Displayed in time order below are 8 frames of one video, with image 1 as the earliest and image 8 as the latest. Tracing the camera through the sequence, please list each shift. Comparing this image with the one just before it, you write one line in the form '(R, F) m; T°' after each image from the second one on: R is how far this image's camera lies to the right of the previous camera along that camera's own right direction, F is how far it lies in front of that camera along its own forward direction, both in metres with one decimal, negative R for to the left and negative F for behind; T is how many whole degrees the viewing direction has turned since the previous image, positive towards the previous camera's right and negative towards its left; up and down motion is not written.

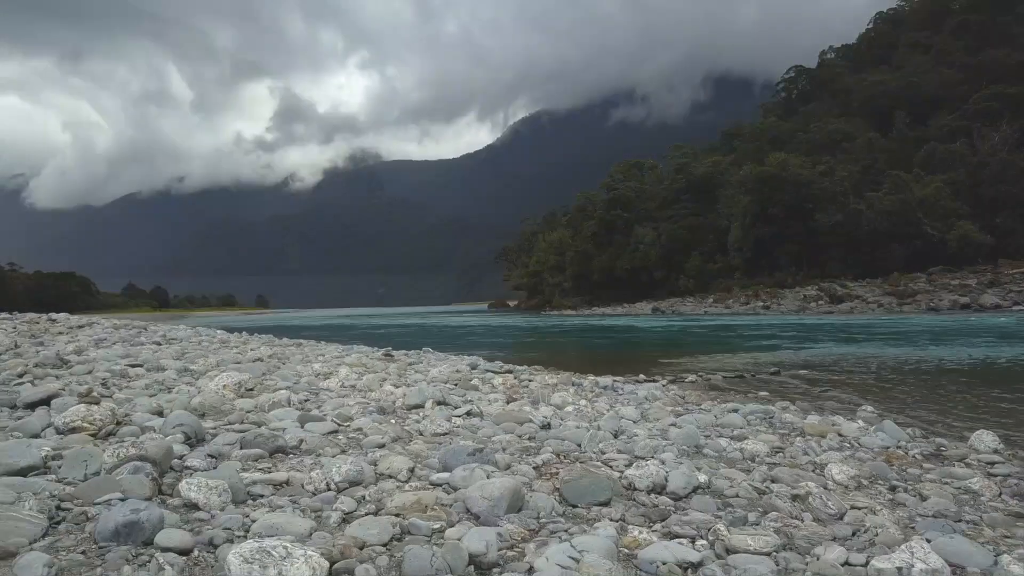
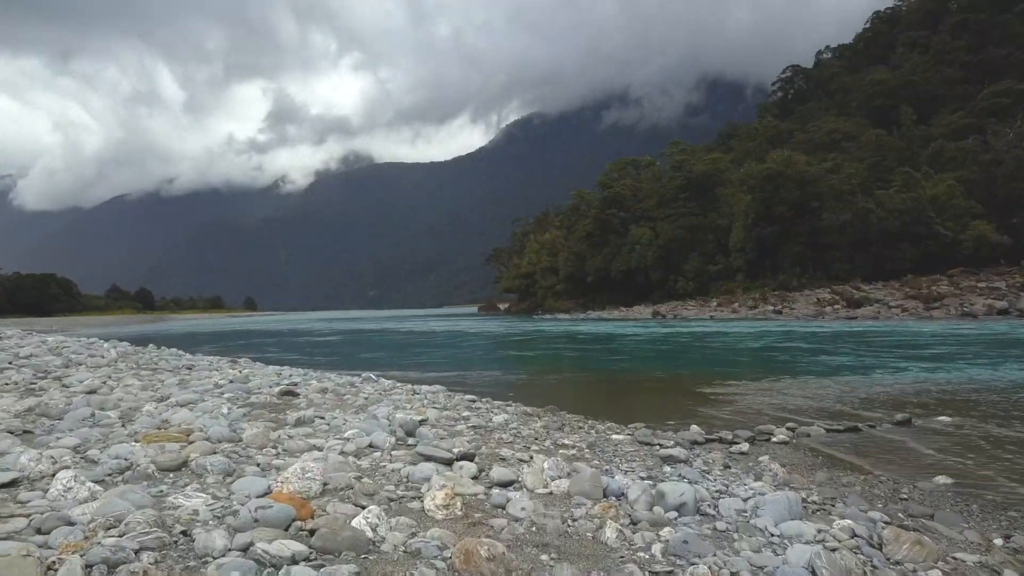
(+0.1, +3.3) m; +1°
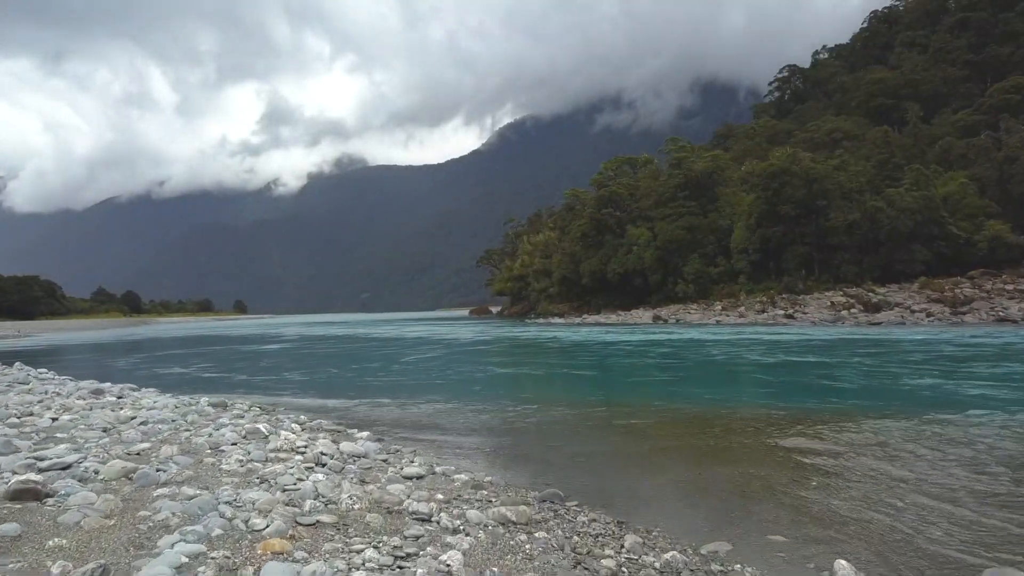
(+0.1, +2.8) m; +1°
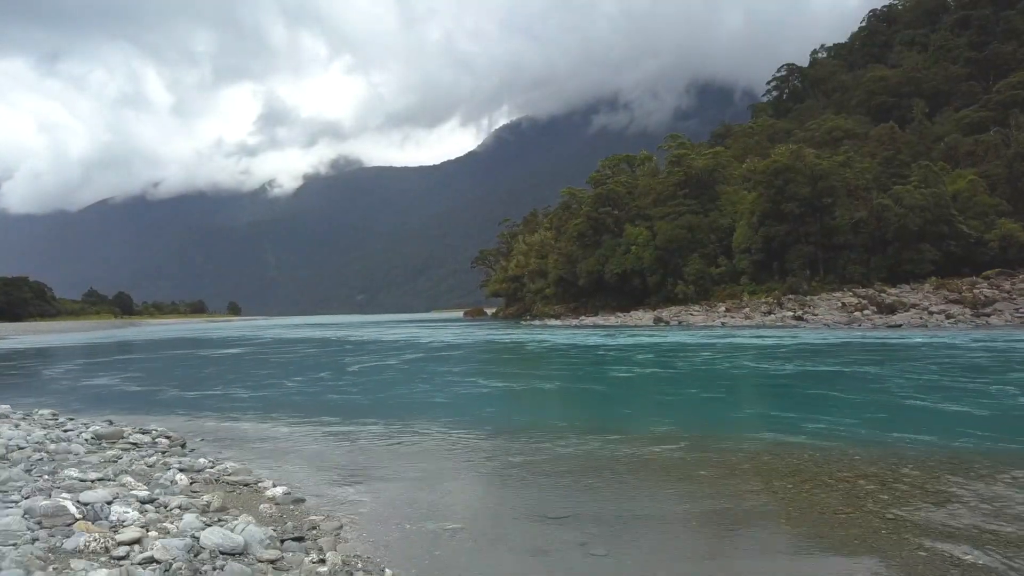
(+0.1, +1.8) m; 0°
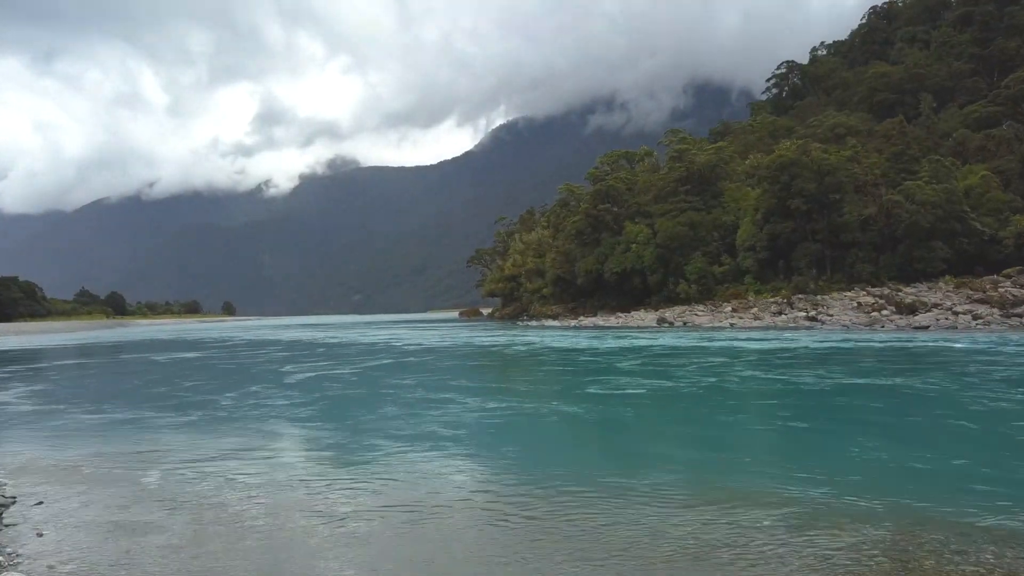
(+0.1, +1.9) m; 0°
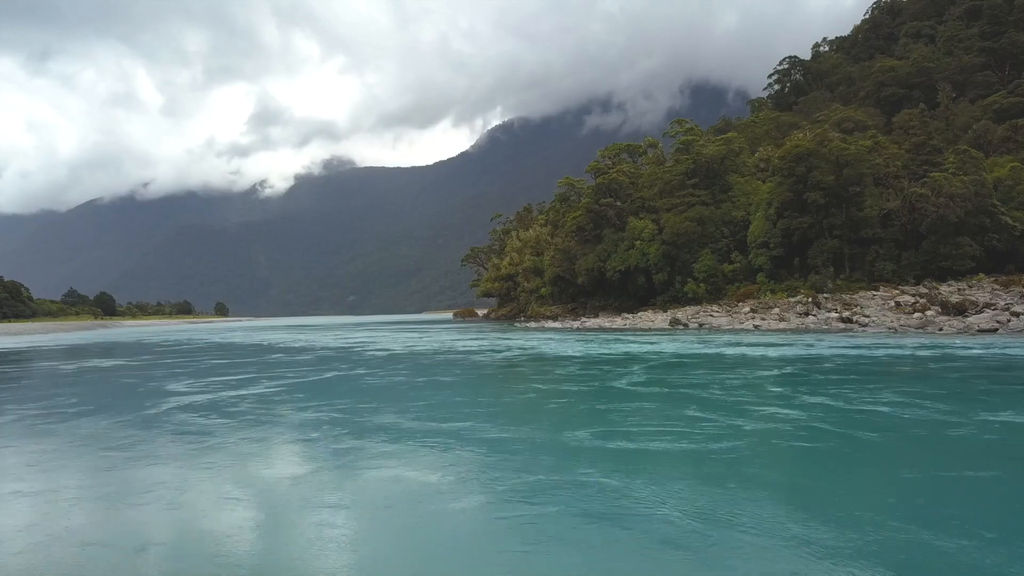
(-0.1, +3.3) m; 0°
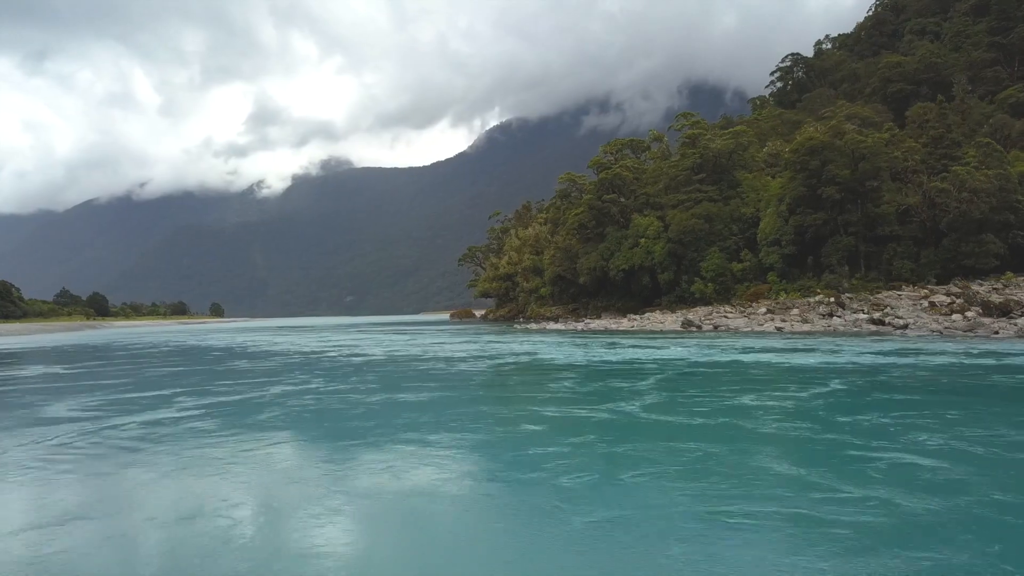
(-0.1, +2.3) m; 0°
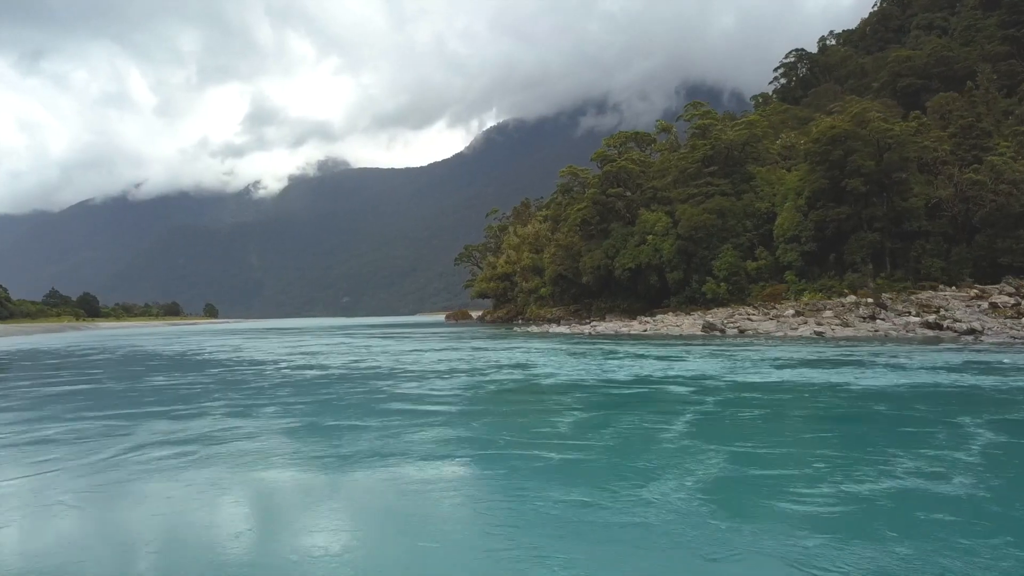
(-0.1, +3.2) m; 0°
